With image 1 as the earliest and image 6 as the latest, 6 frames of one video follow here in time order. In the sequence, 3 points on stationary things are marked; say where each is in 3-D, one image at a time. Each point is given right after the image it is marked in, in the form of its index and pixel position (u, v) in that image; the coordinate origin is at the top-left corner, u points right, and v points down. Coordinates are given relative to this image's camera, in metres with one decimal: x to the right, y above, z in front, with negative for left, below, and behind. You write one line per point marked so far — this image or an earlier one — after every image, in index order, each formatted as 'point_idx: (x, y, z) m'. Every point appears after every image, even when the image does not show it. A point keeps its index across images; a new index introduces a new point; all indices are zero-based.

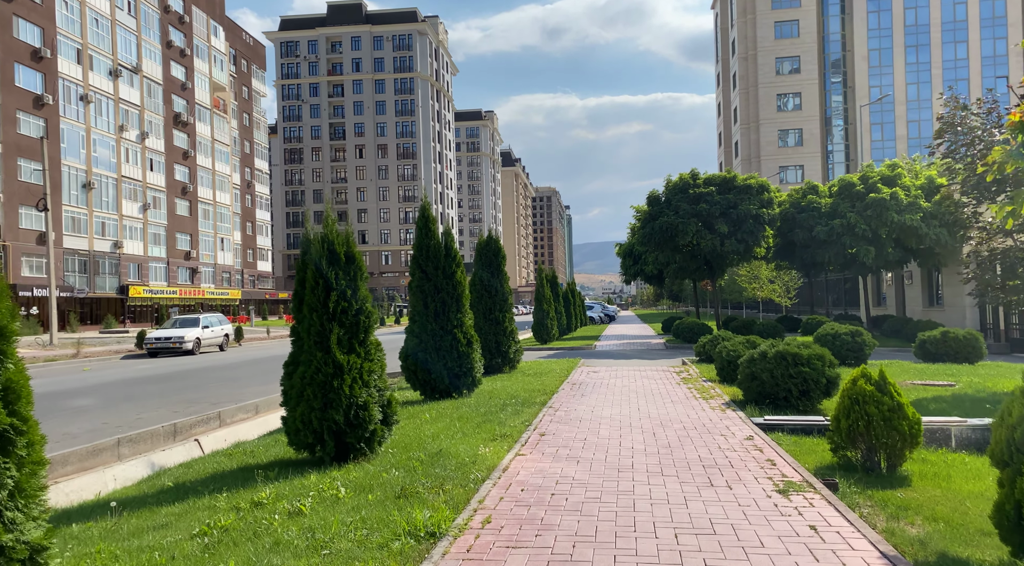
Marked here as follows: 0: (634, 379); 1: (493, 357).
0: (+2.0, -1.6, +13.2) m
1: (-0.4, -1.5, +15.4) m
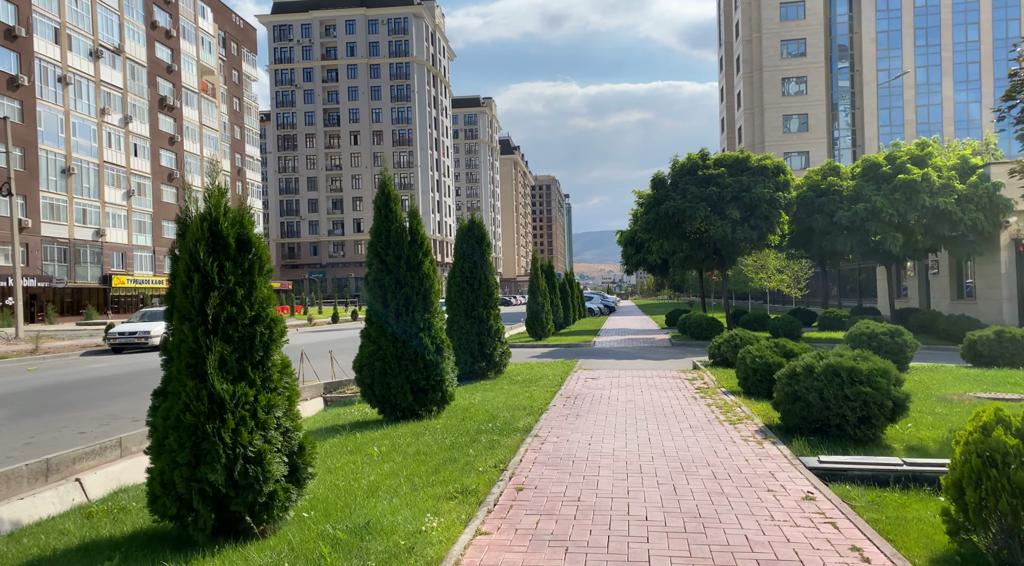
0: (+1.8, -1.5, +11.0) m
1: (-0.6, -1.3, +13.3) m
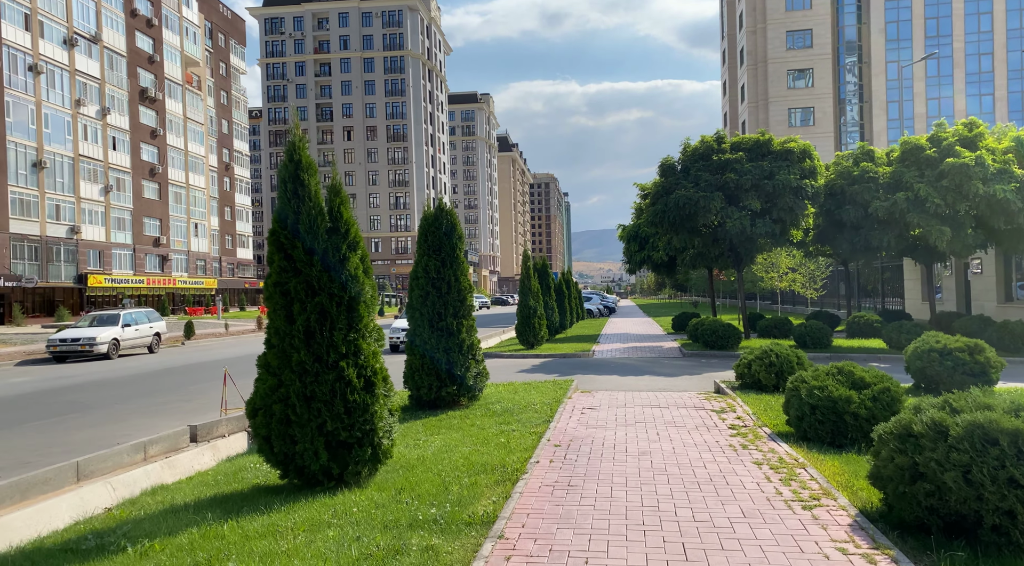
0: (+1.5, -1.5, +8.2) m
1: (-0.9, -1.4, +10.5) m
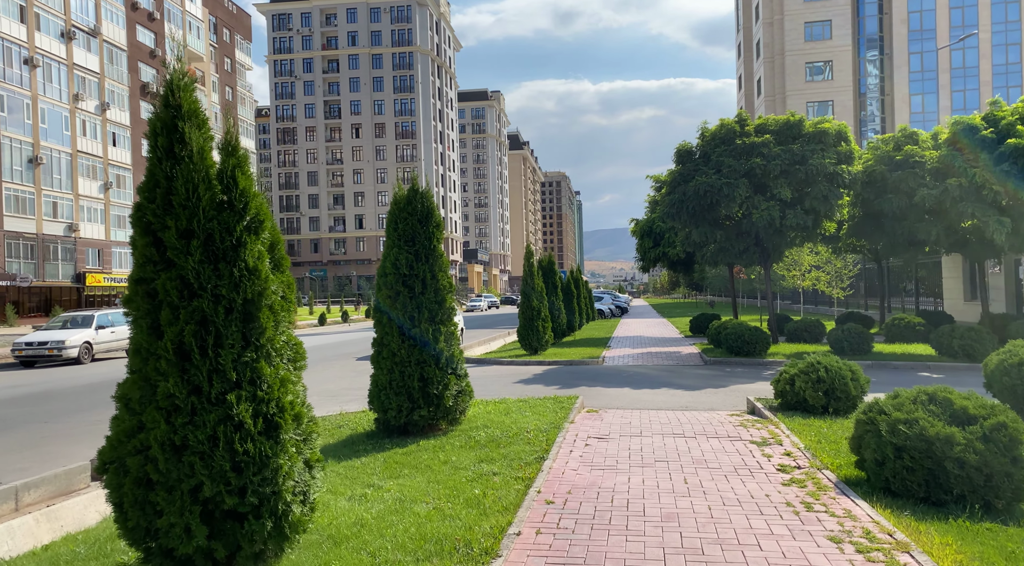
0: (+1.3, -1.5, +6.2) m
1: (-1.1, -1.3, +8.5) m
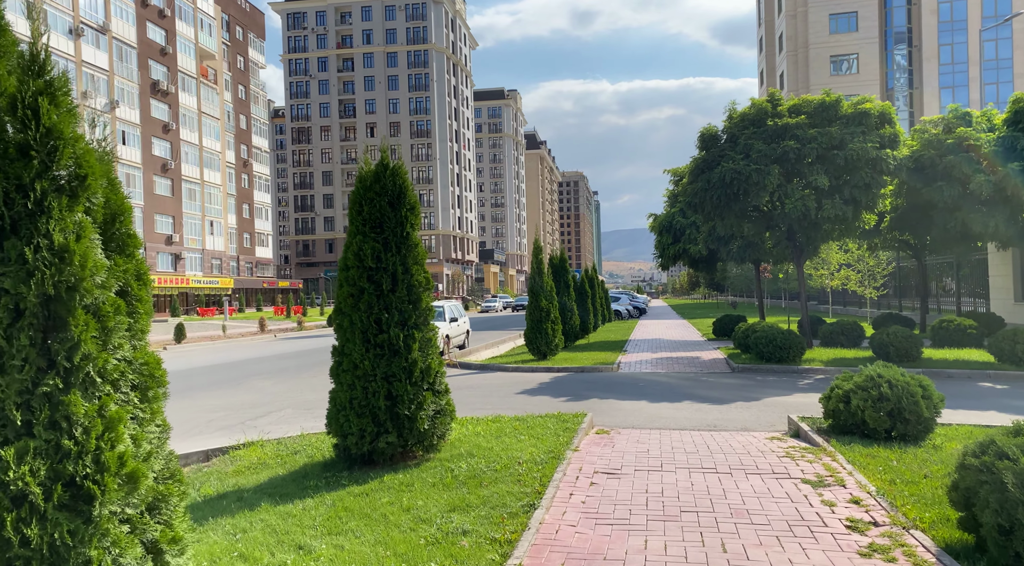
0: (+1.2, -1.5, +4.5) m
1: (-1.1, -1.3, +6.9) m
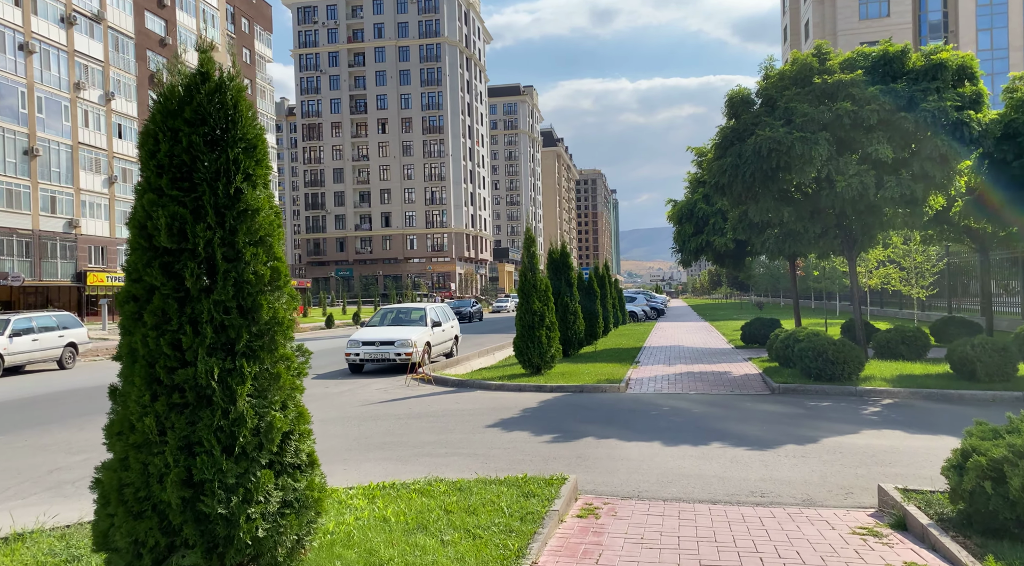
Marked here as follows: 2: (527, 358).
0: (+0.6, -1.5, +1.4) m
1: (-1.6, -1.3, +3.8) m
2: (+0.4, -1.3, +14.2) m
